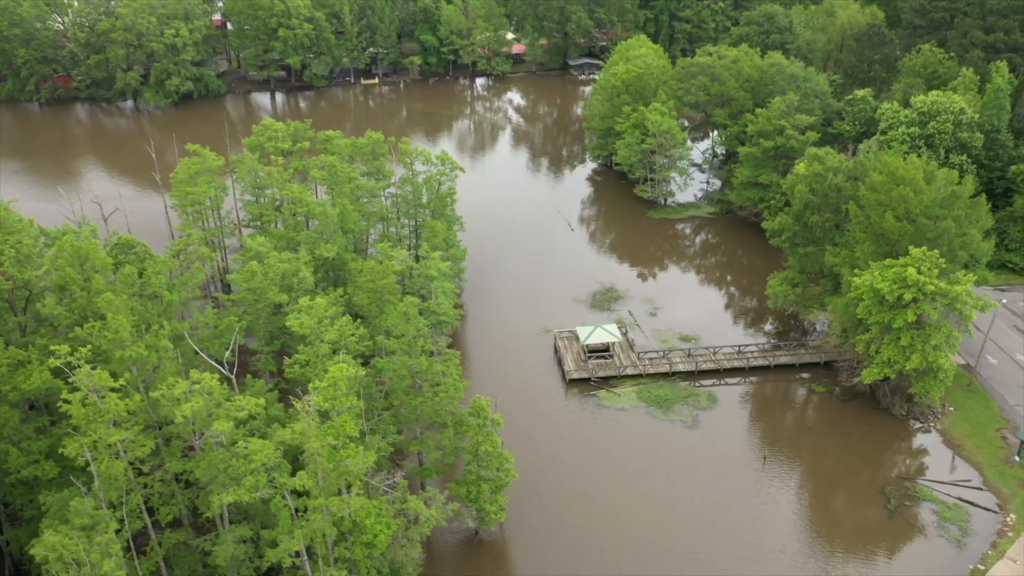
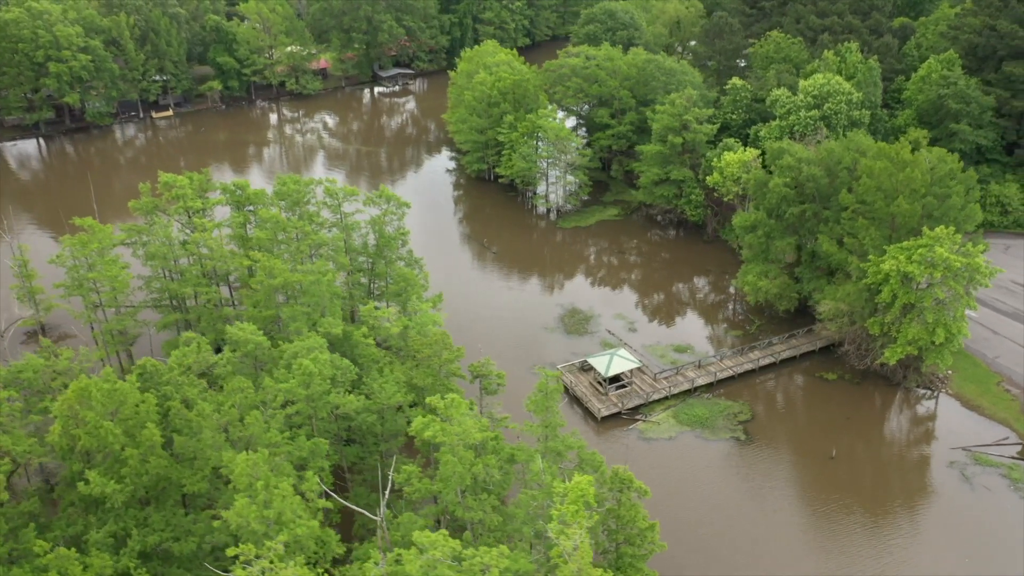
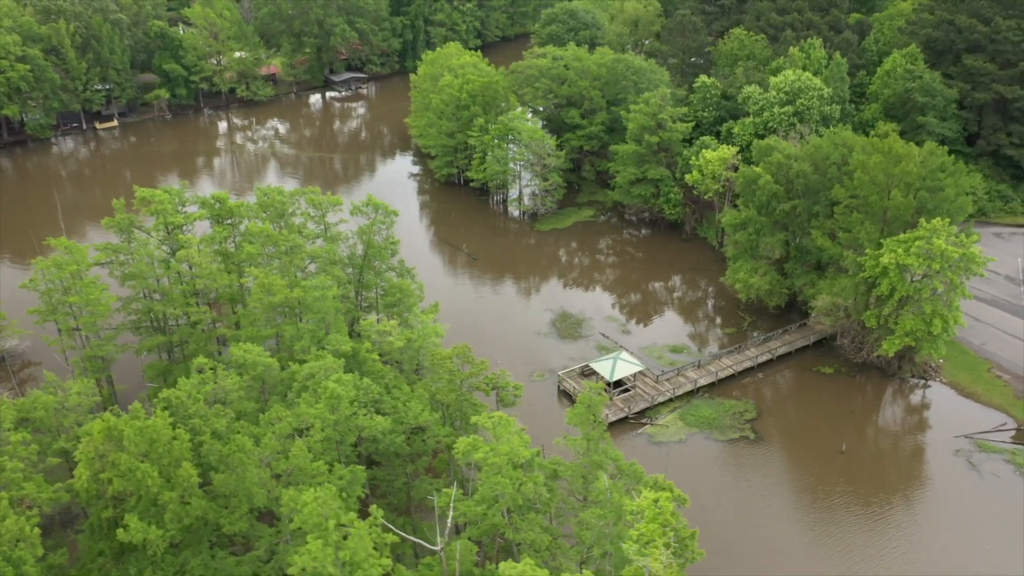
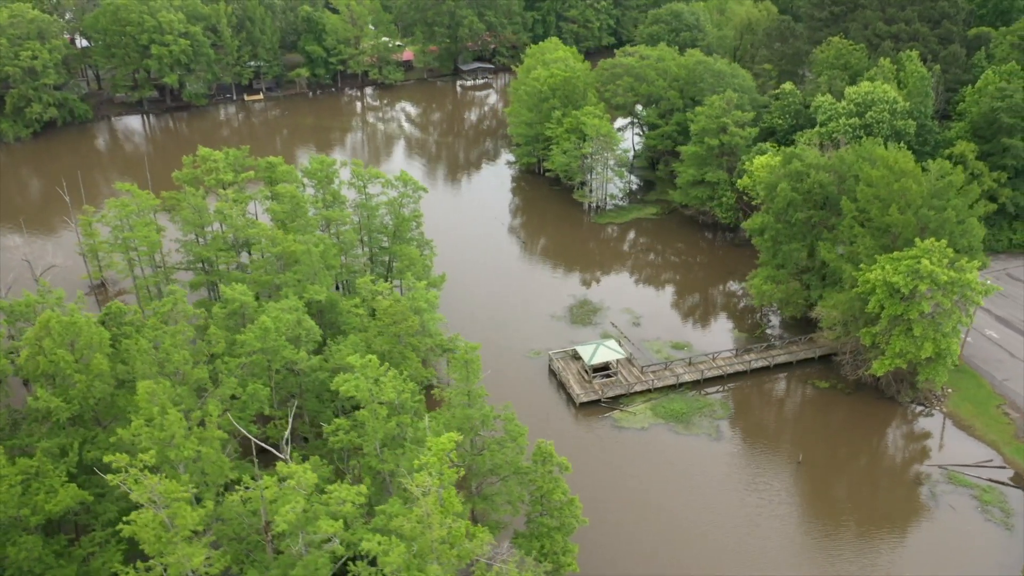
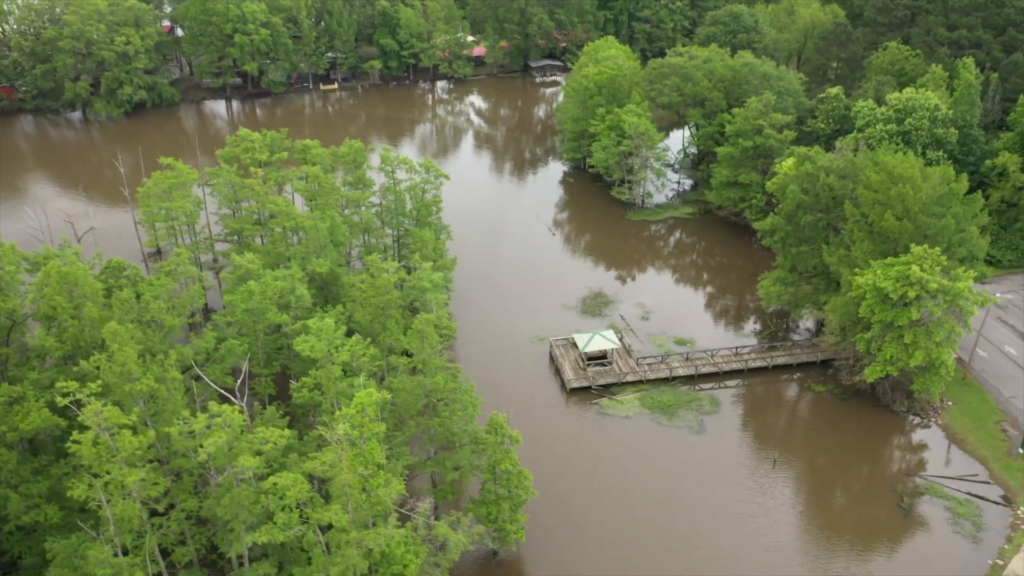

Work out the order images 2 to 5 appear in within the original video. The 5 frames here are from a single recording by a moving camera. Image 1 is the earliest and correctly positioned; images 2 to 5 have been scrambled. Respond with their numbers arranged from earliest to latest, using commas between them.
5, 4, 2, 3
